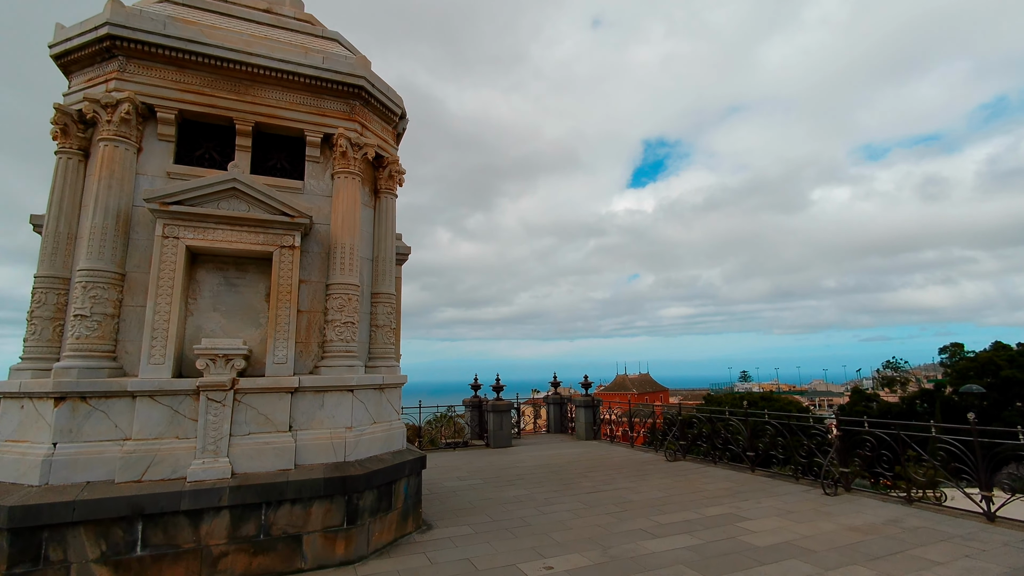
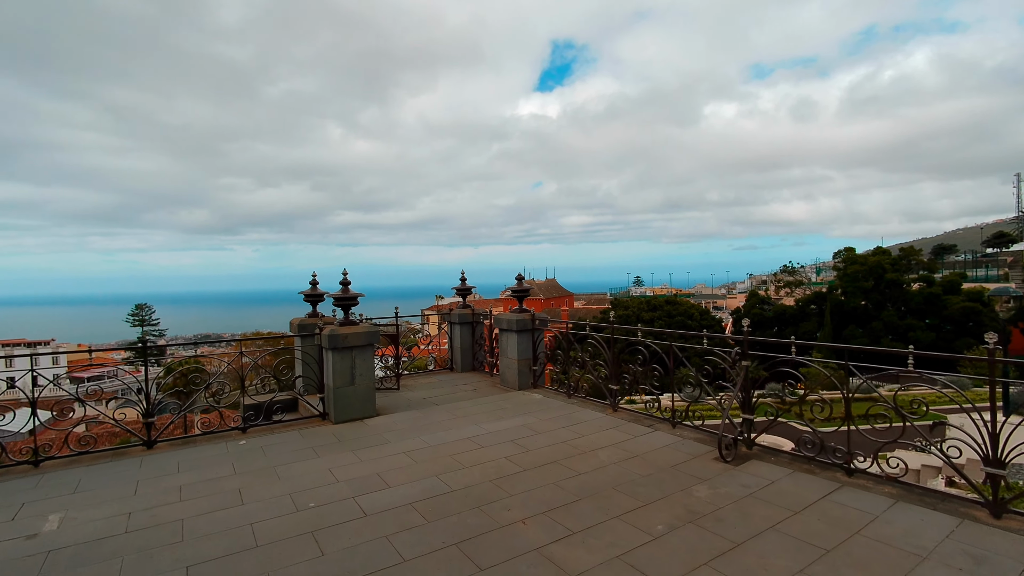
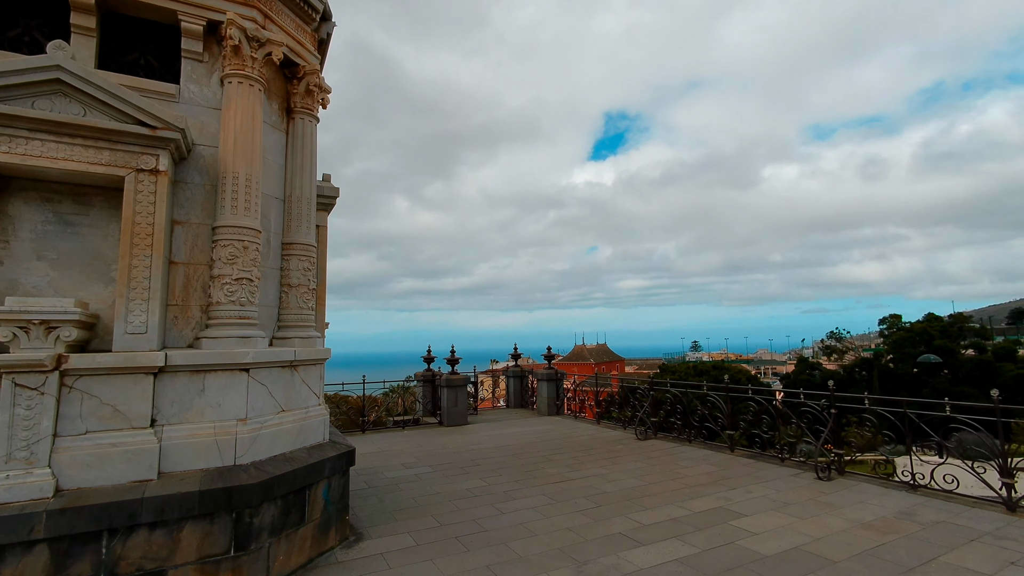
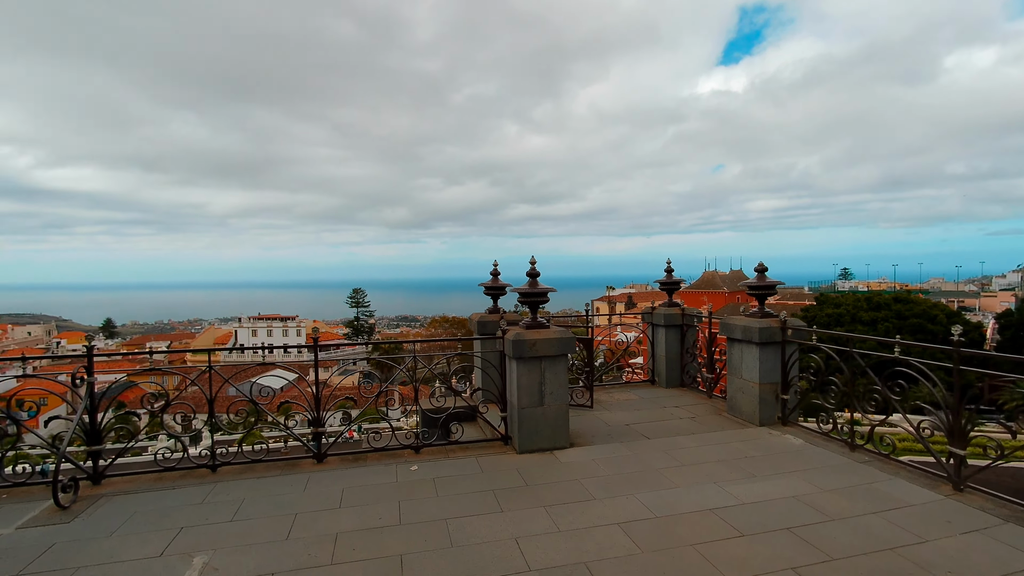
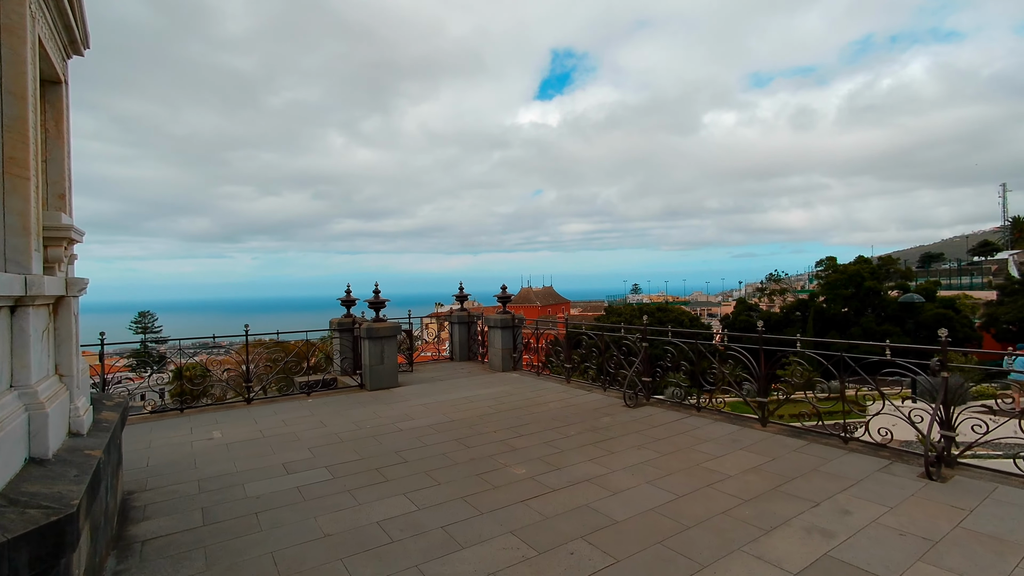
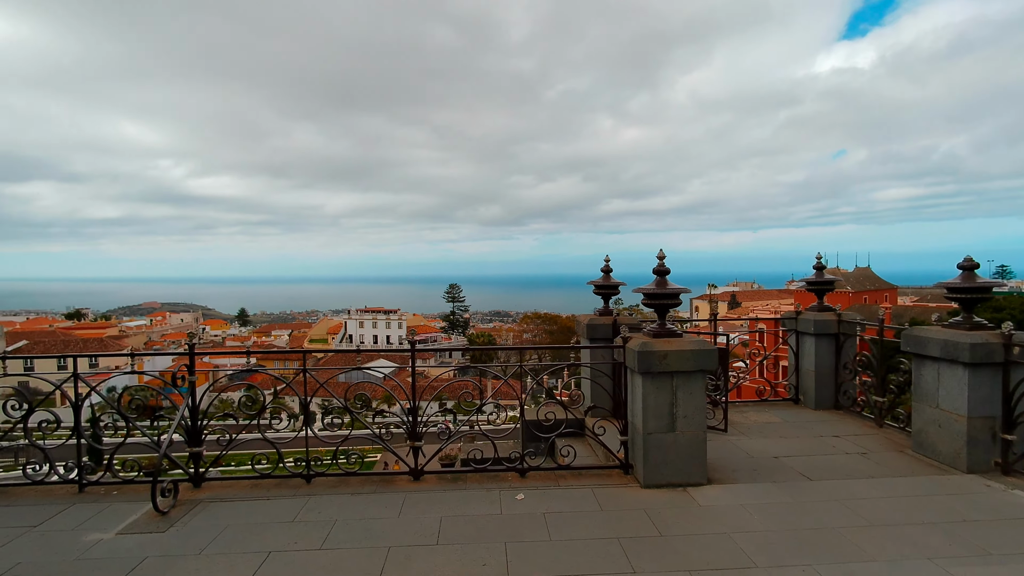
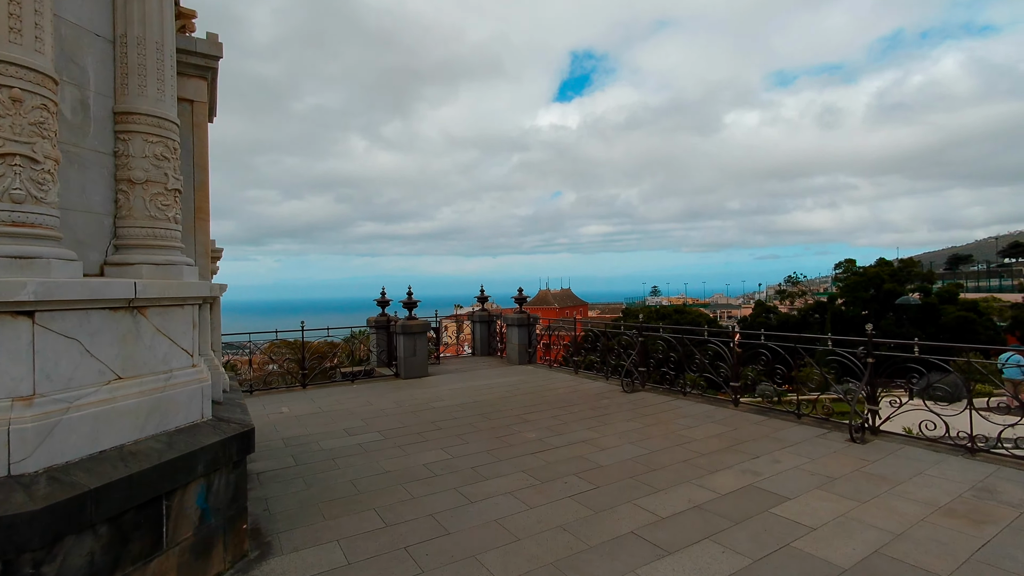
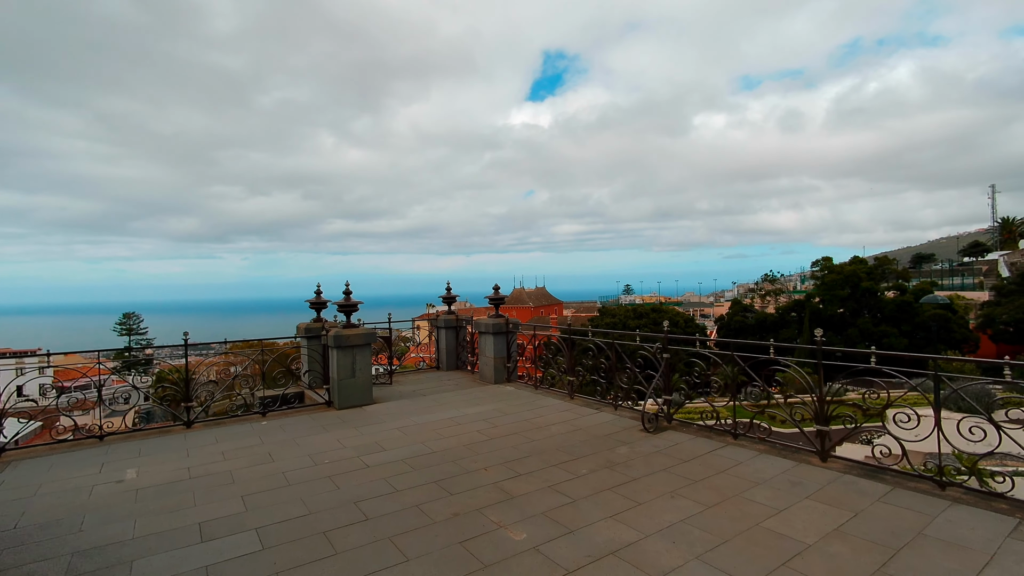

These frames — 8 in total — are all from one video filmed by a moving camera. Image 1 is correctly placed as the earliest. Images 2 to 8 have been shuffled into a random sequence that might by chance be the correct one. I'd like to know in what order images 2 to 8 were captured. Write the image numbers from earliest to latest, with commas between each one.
3, 7, 5, 8, 2, 4, 6
